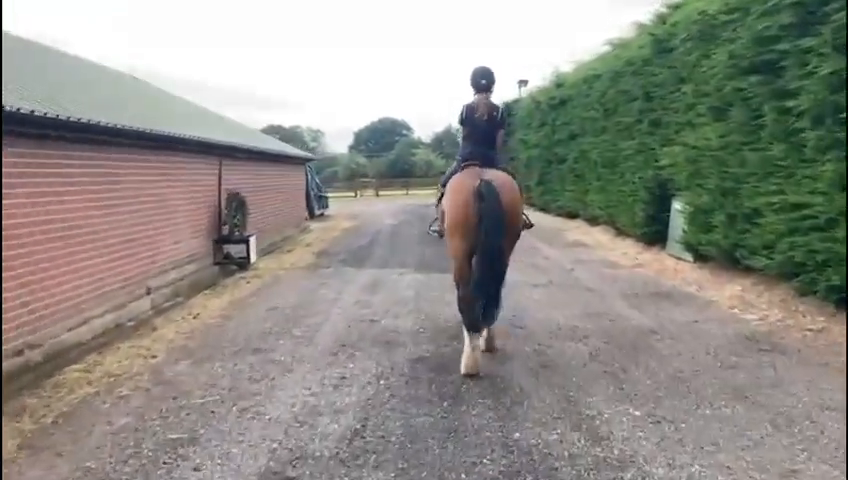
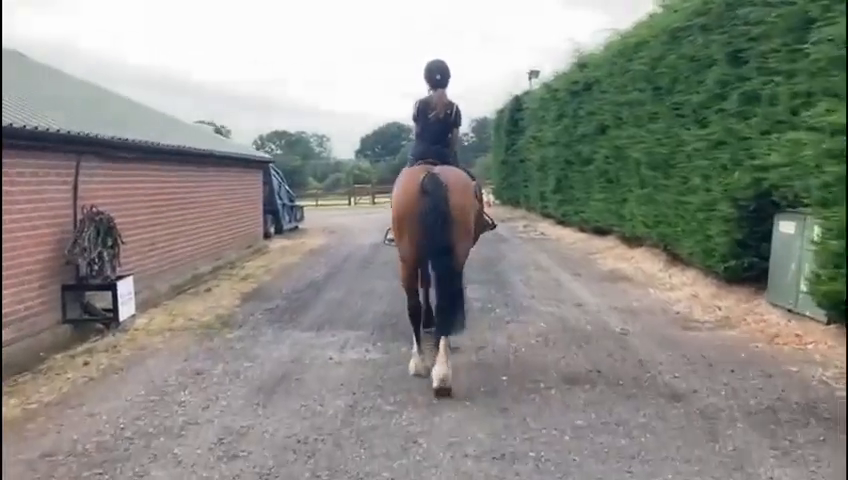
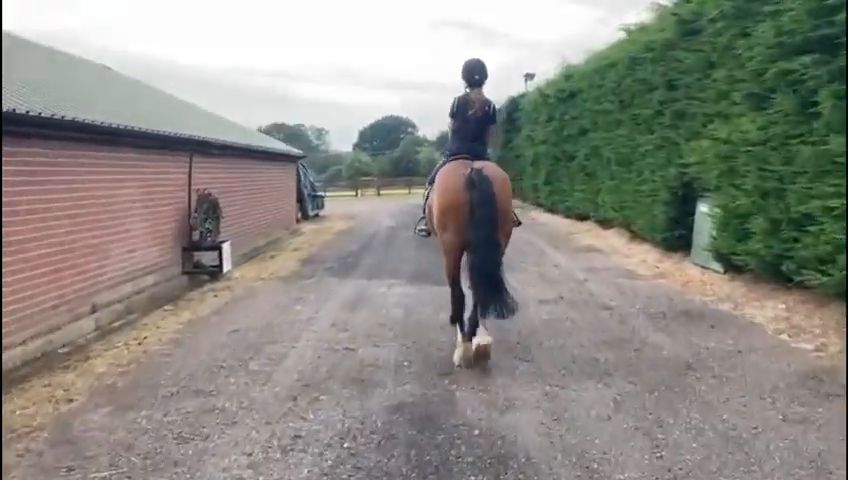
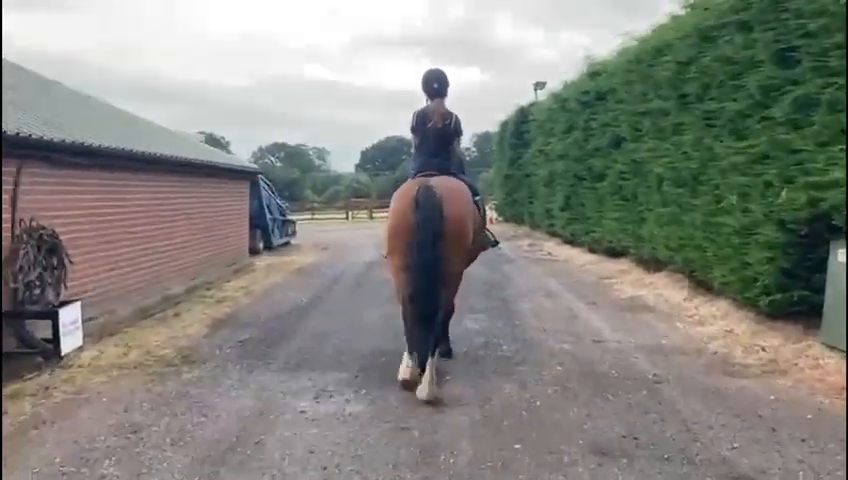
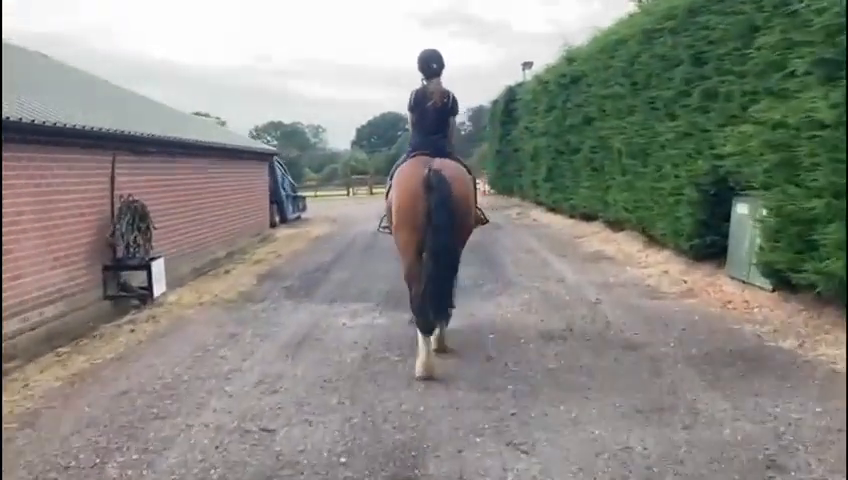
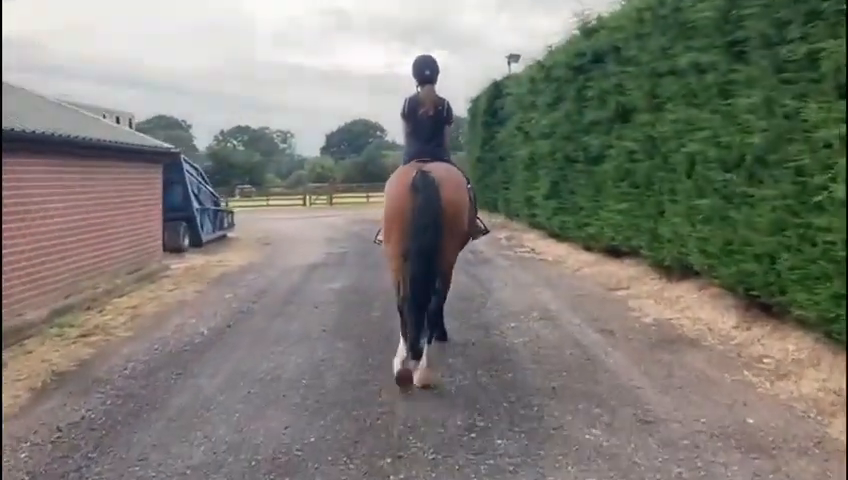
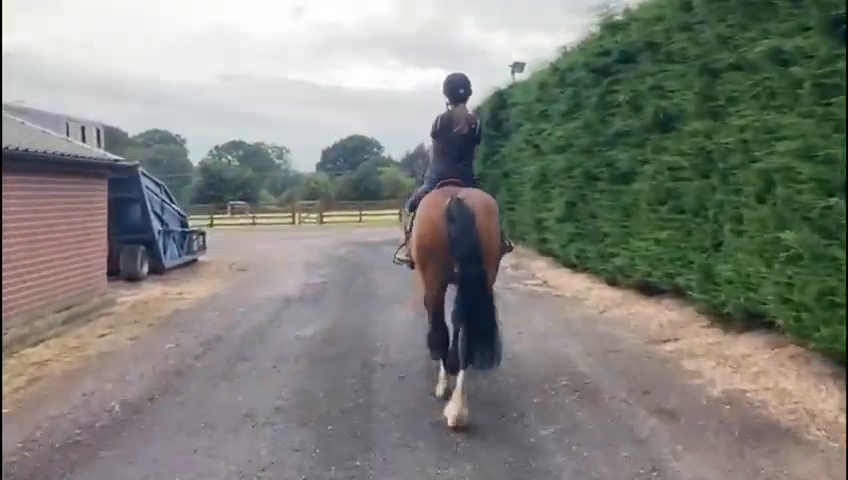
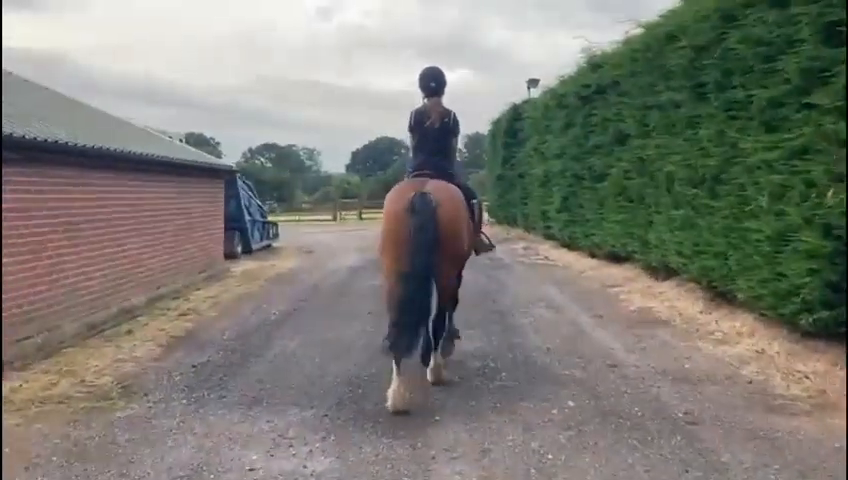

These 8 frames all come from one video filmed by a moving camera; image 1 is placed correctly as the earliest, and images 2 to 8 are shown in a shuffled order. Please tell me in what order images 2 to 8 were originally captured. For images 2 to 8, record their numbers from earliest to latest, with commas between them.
3, 5, 2, 4, 8, 6, 7
